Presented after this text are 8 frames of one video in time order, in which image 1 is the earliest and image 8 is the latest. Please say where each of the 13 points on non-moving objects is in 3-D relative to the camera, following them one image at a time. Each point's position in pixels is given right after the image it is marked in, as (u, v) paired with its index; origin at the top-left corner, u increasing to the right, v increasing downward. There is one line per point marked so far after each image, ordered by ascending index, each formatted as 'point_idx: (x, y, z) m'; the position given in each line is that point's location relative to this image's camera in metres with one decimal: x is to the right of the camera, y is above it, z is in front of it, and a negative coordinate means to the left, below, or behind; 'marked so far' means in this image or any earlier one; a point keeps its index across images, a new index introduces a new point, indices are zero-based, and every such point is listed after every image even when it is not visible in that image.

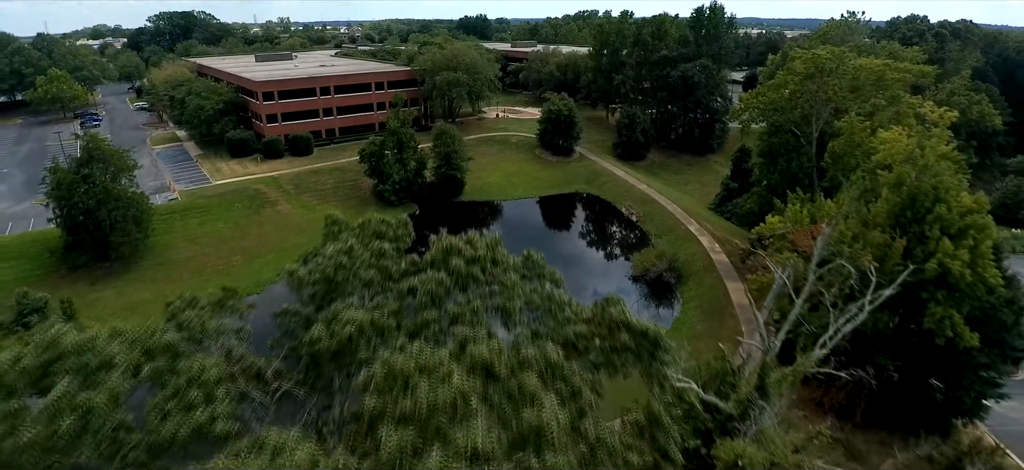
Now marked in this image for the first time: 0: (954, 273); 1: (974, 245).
0: (+13.0, -1.1, +15.6) m
1: (+14.0, -0.3, +16.0) m
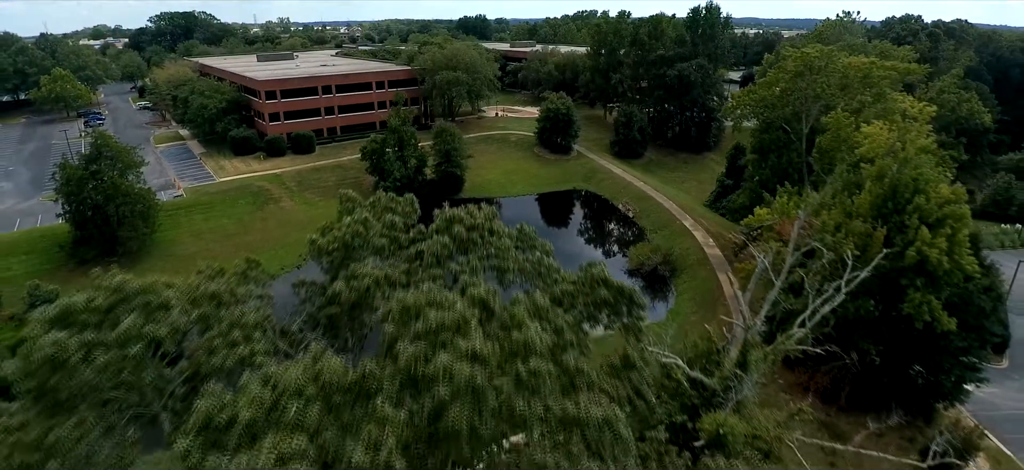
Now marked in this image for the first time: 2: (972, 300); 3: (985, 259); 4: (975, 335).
0: (+13.0, -0.8, +16.4) m
1: (+13.9, 0.0, +16.8) m
2: (+15.4, -2.2, +17.7) m
3: (+16.6, -0.8, +18.7) m
4: (+15.5, -3.3, +17.7) m
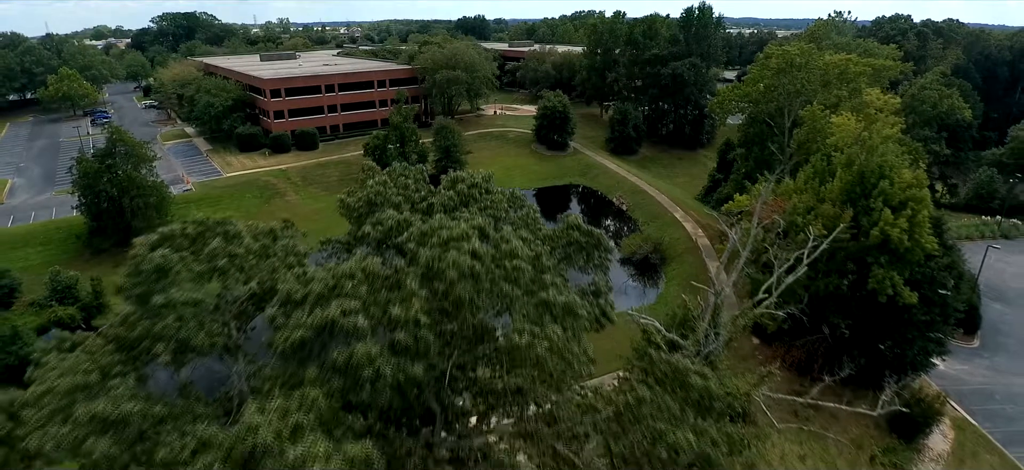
0: (+12.8, -0.1, +17.9) m
1: (+13.8, +0.7, +18.2) m
2: (+15.2, -1.5, +19.1) m
3: (+16.5, -0.1, +20.2) m
4: (+15.4, -2.7, +19.2) m
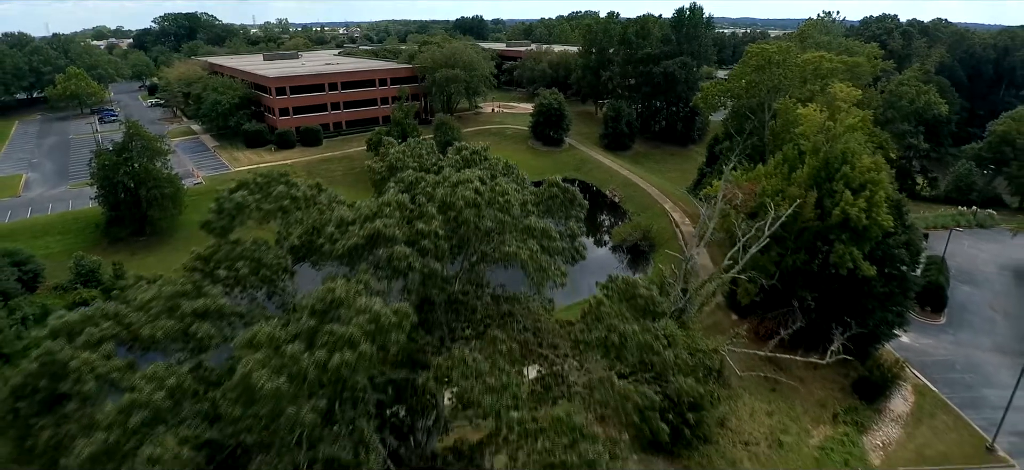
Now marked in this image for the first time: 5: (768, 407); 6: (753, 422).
0: (+12.7, +0.7, +19.8) m
1: (+13.7, +1.5, +20.2) m
2: (+15.1, -0.7, +21.1) m
3: (+16.4, +0.7, +22.1) m
4: (+15.2, -1.9, +21.1) m
5: (+9.4, -6.3, +19.6) m
6: (+8.4, -6.5, +18.9) m
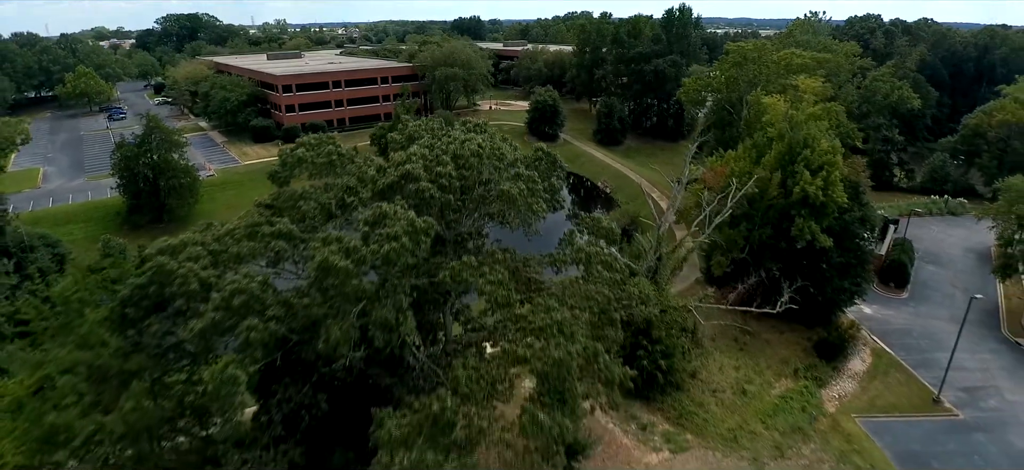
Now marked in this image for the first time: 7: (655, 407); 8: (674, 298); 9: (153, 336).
0: (+12.5, +1.7, +22.2) m
1: (+13.5, +2.5, +22.6) m
2: (+14.9, +0.3, +23.5) m
3: (+16.2, +1.7, +24.6) m
4: (+15.1, -0.8, +23.6) m
5: (+9.3, -5.3, +22.1) m
6: (+8.3, -5.5, +21.3) m
7: (+5.1, -6.1, +19.0) m
8: (+6.0, -2.4, +20.0) m
9: (-7.2, -2.1, +10.5) m
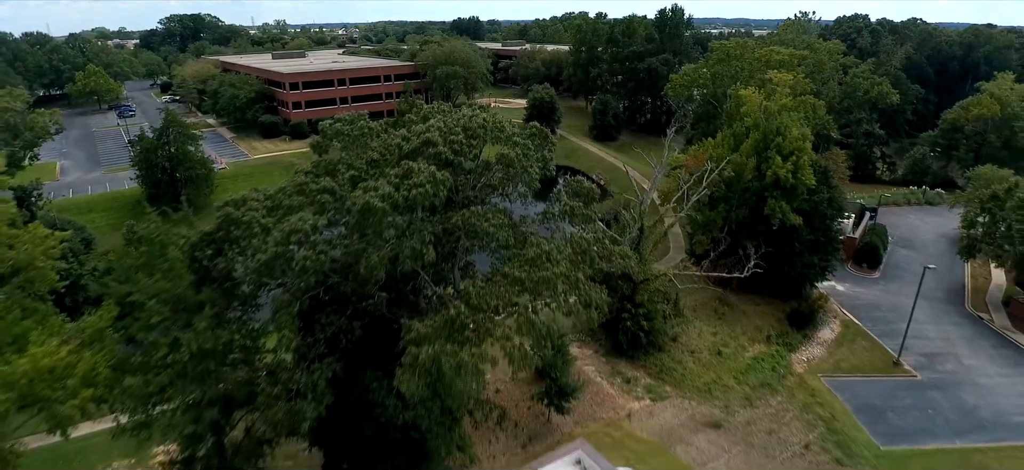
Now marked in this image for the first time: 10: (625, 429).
0: (+12.4, +2.7, +24.5) m
1: (+13.4, +3.5, +24.9) m
2: (+14.8, +1.3, +25.8) m
3: (+16.1, +2.7, +26.9) m
4: (+15.0, +0.1, +25.8) m
5: (+9.2, -4.3, +24.3) m
6: (+8.2, -4.5, +23.5) m
7: (+5.1, -5.2, +21.3) m
8: (+5.9, -1.4, +22.3) m
9: (-7.3, -1.2, +12.8) m
10: (+3.7, -6.4, +17.4) m
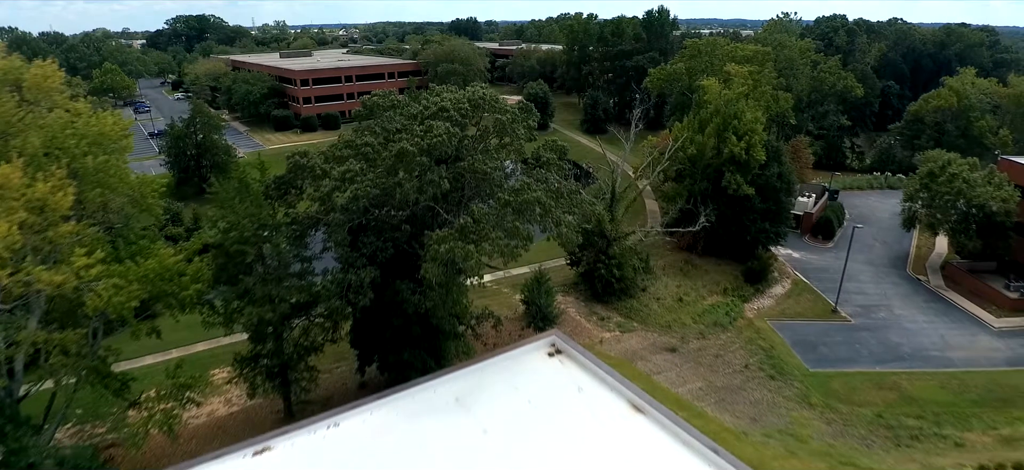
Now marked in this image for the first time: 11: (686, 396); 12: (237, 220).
0: (+12.1, +4.4, +28.7) m
1: (+13.1, +5.2, +29.1) m
2: (+14.5, +3.0, +30.1) m
3: (+15.8, +4.5, +31.1) m
4: (+14.7, +1.9, +30.1) m
5: (+8.9, -2.6, +28.5) m
6: (+8.0, -2.8, +27.7) m
7: (+4.8, -3.4, +25.4) m
8: (+5.7, +0.3, +26.5) m
9: (-7.5, +0.5, +16.9) m
10: (+3.4, -4.6, +21.6) m
11: (+6.5, -6.0, +19.8) m
12: (-8.0, +0.4, +15.4) m
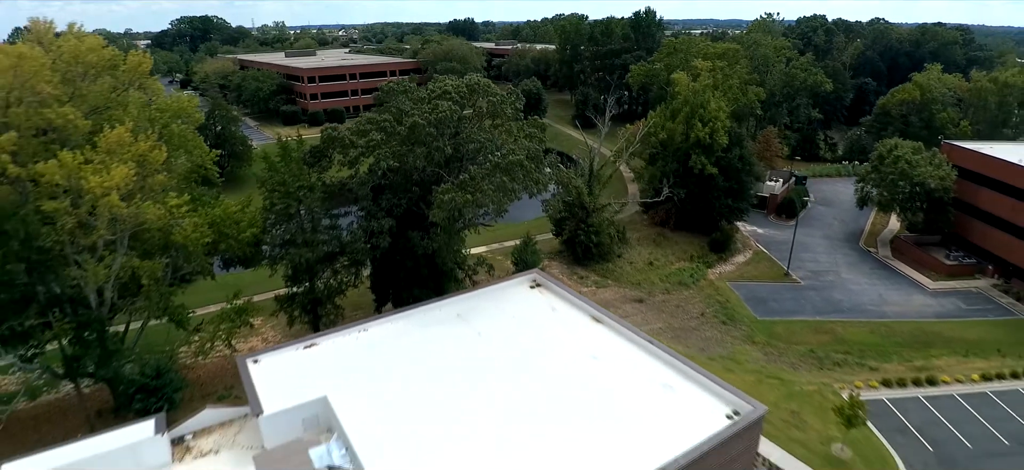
0: (+11.7, +6.1, +32.7) m
1: (+12.6, +6.9, +33.1) m
2: (+14.1, +4.7, +34.1) m
3: (+15.3, +6.1, +35.2) m
4: (+14.2, +3.5, +34.1) m
5: (+8.5, -1.0, +32.5) m
6: (+7.5, -1.2, +31.7) m
7: (+4.4, -1.8, +29.4) m
8: (+5.2, +1.9, +30.5) m
9: (-7.9, +2.1, +20.8) m
10: (+3.0, -3.0, +25.6) m
11: (+6.1, -4.4, +23.8) m
12: (-8.5, +2.0, +19.4) m
